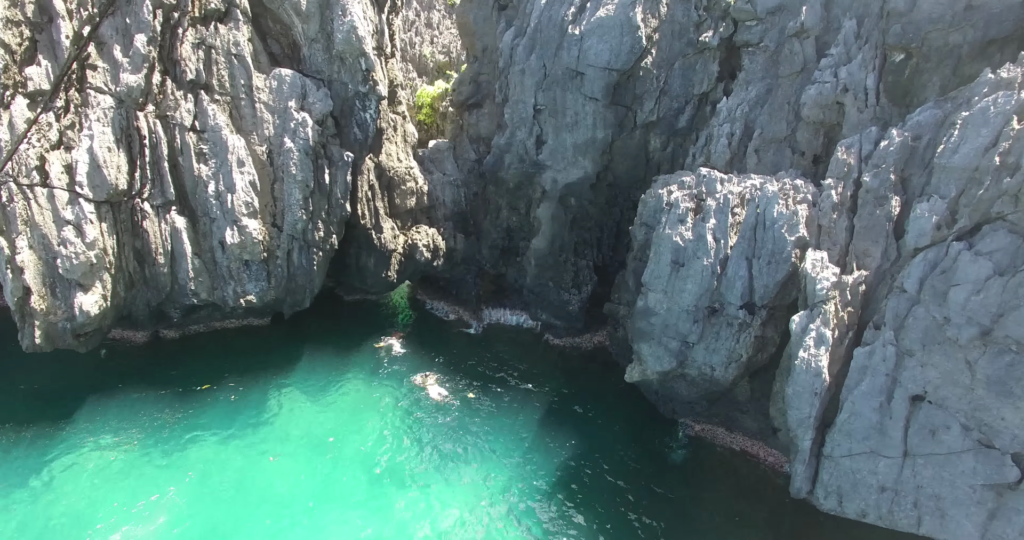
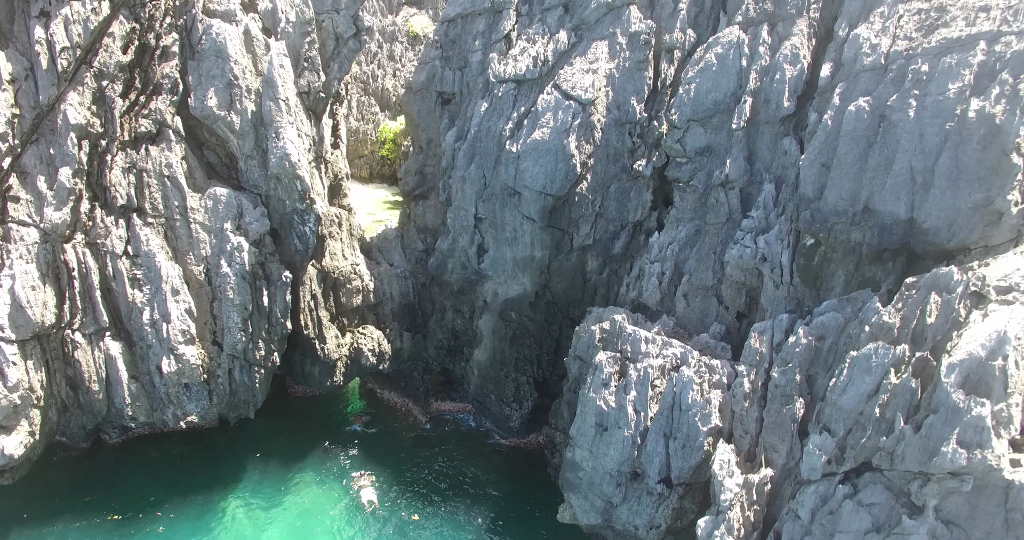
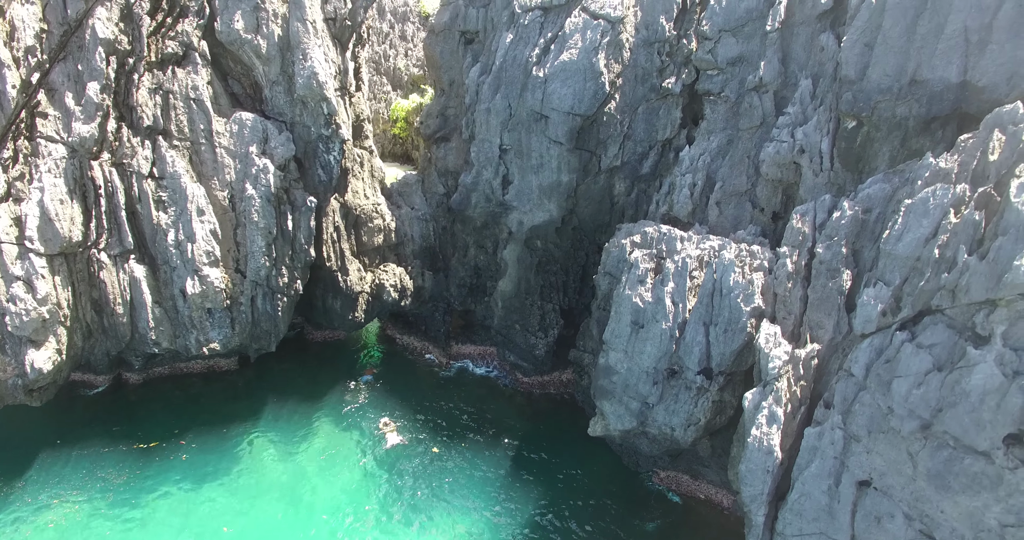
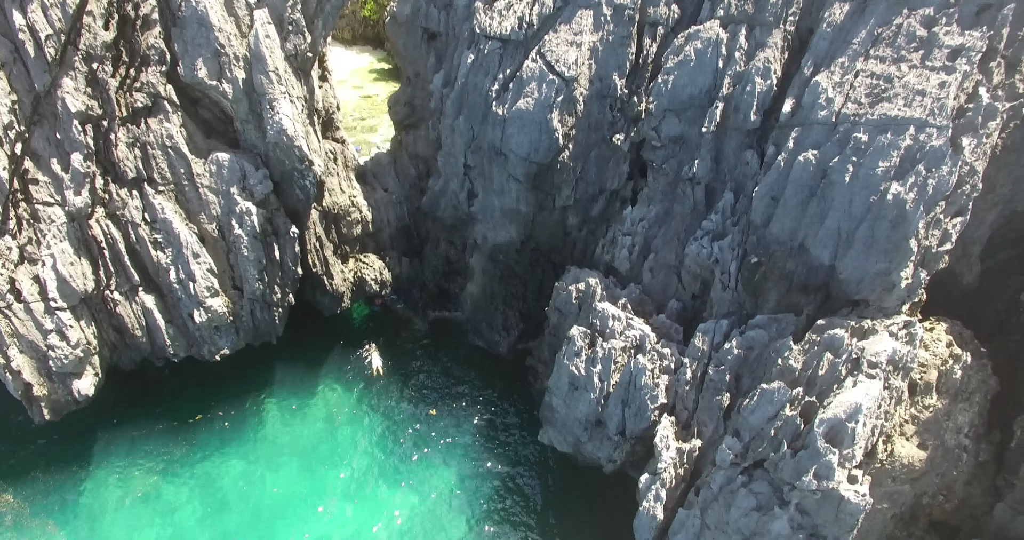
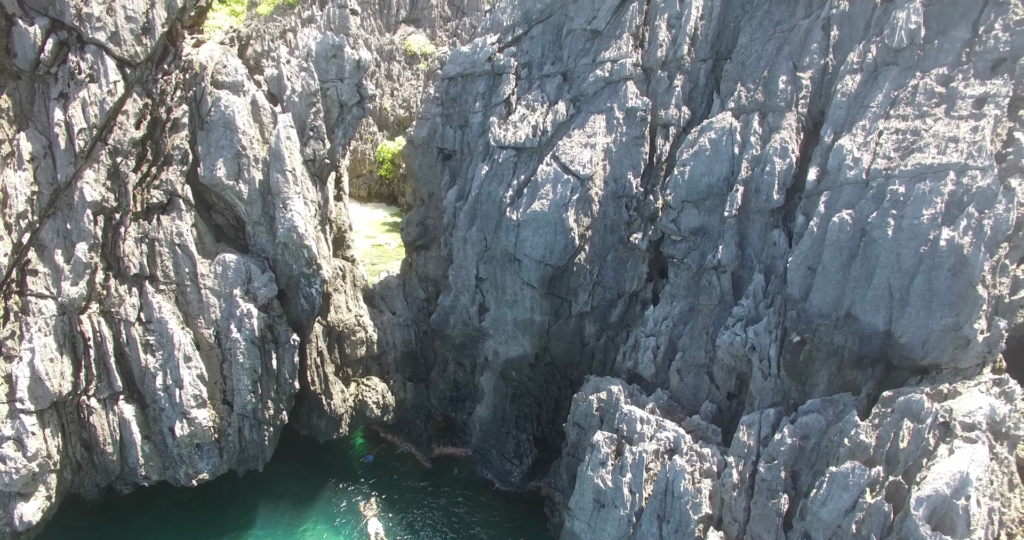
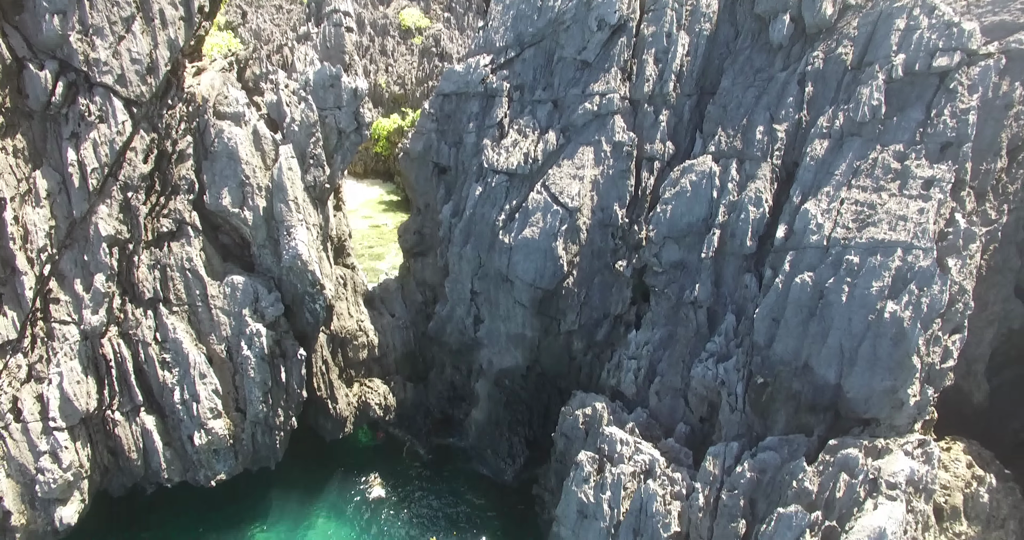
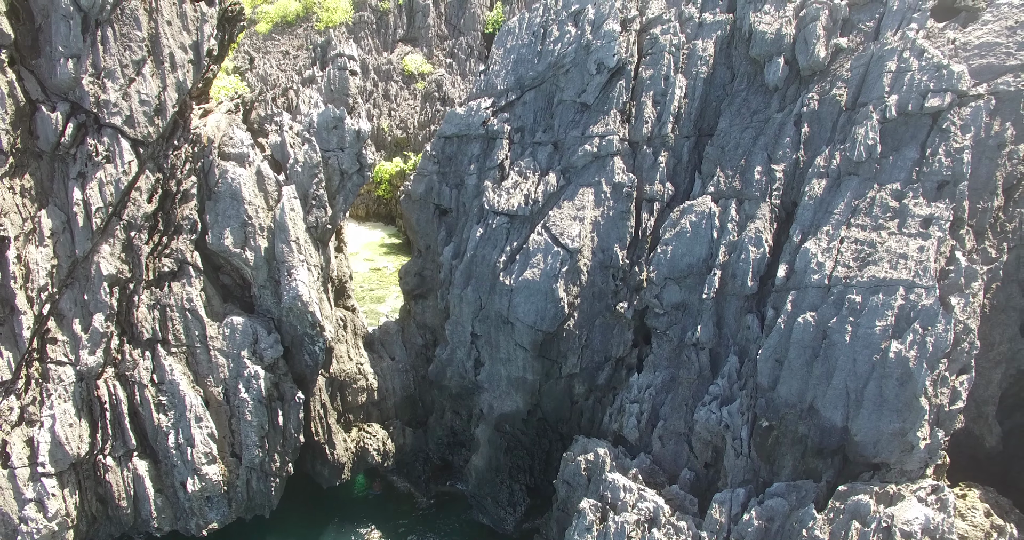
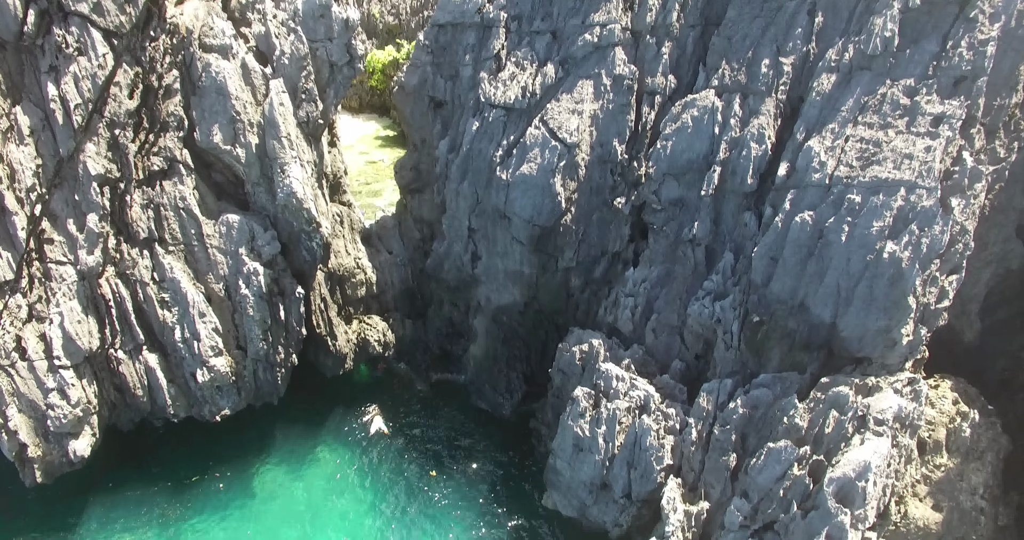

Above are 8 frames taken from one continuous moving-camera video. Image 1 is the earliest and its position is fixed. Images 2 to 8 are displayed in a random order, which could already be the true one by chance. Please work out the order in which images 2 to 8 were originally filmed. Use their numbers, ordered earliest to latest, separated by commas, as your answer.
3, 2, 5, 7, 6, 8, 4
